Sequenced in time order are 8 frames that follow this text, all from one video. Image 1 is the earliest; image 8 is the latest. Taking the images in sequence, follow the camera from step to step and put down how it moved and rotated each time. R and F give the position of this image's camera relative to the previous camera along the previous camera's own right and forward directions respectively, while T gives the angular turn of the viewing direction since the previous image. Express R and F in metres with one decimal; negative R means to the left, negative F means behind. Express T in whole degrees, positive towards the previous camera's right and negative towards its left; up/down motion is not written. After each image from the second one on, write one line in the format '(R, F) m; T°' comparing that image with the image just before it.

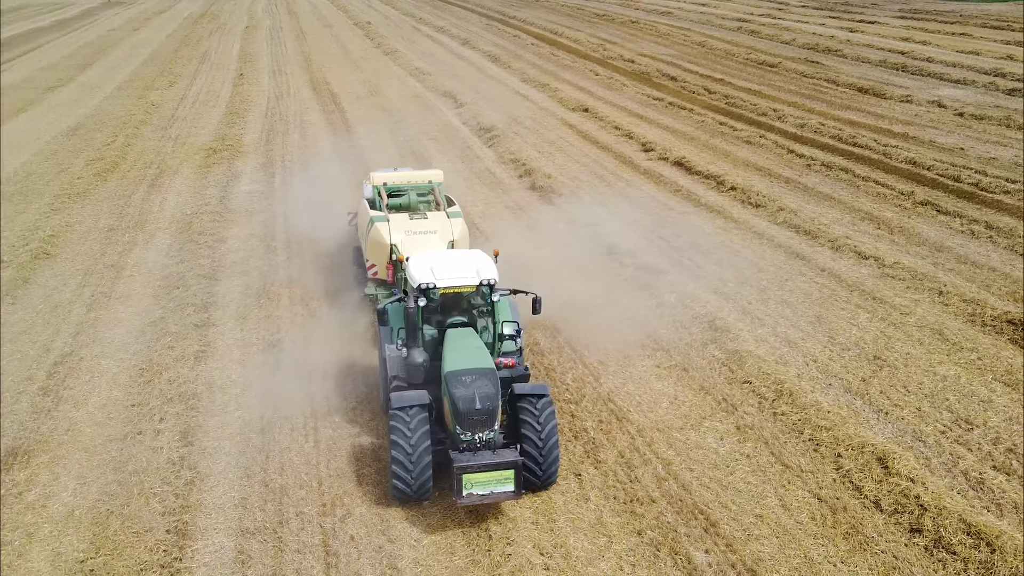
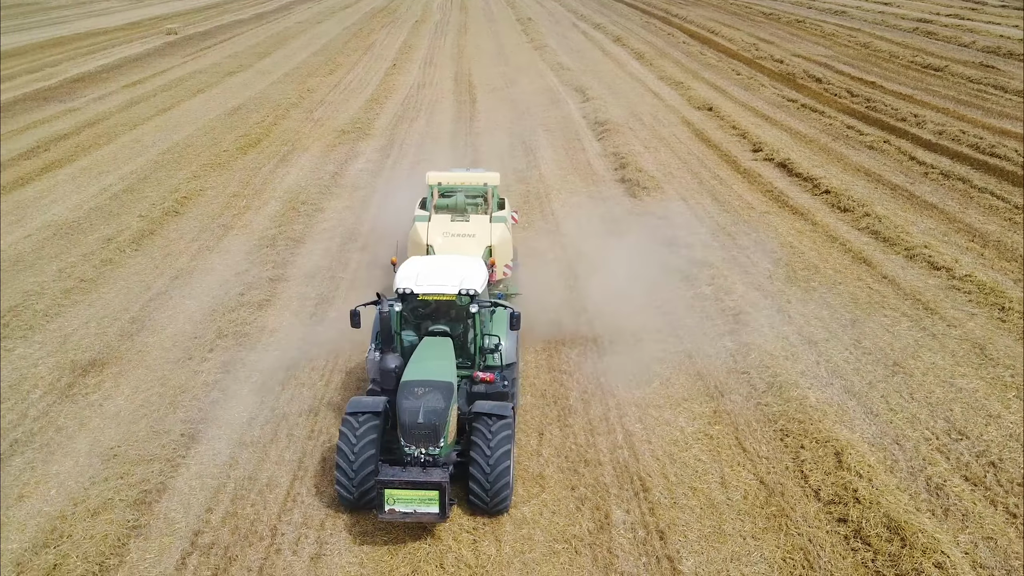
(+1.8, -0.5) m; -12°
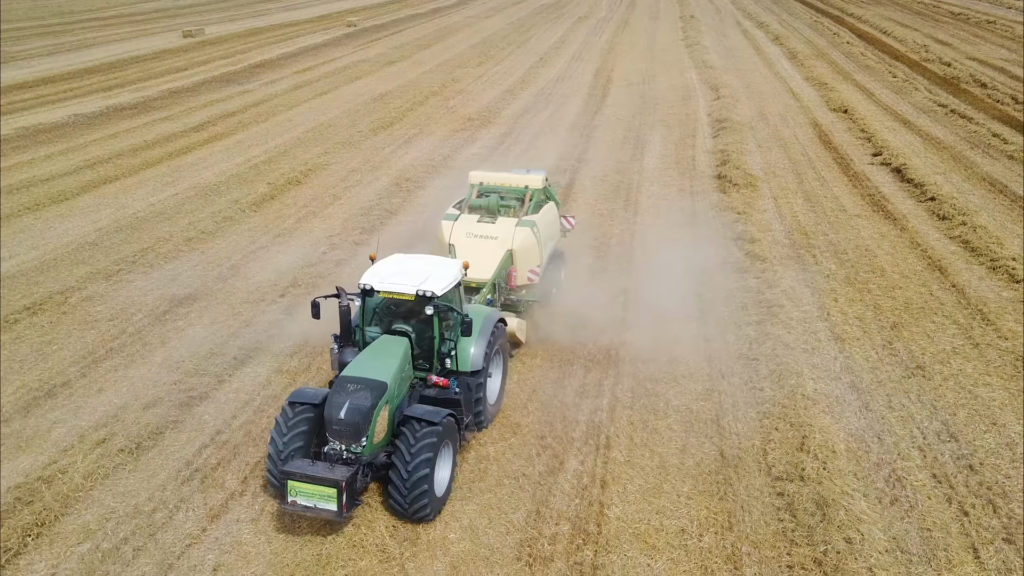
(+1.7, -0.6) m; -12°
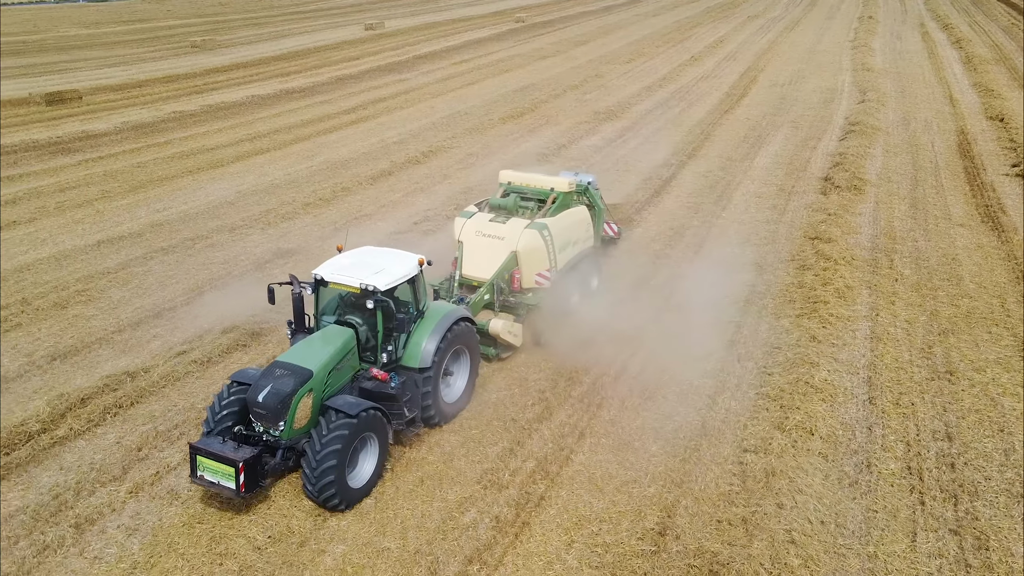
(+1.7, -0.7) m; -12°
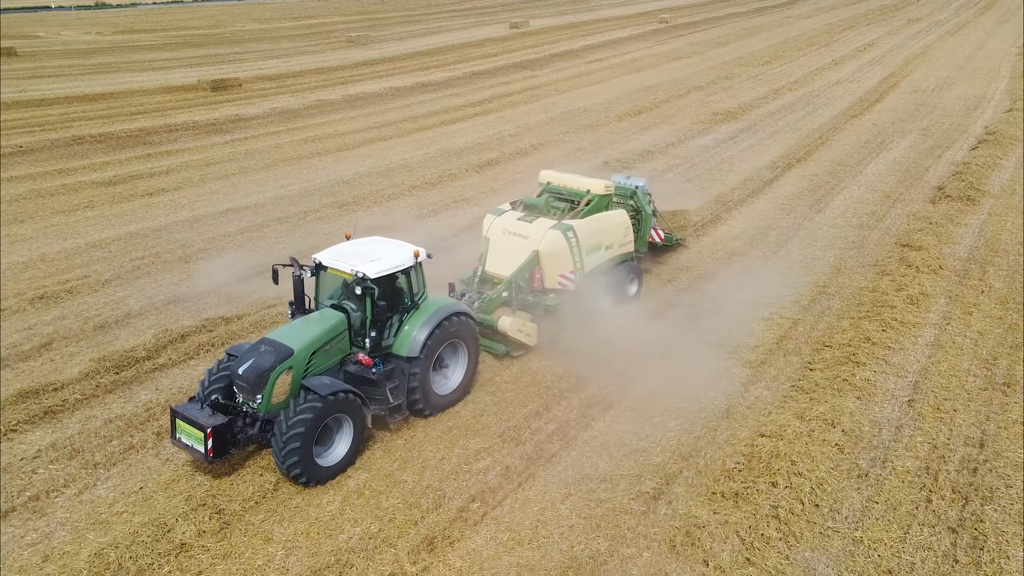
(+1.1, -0.6) m; -10°
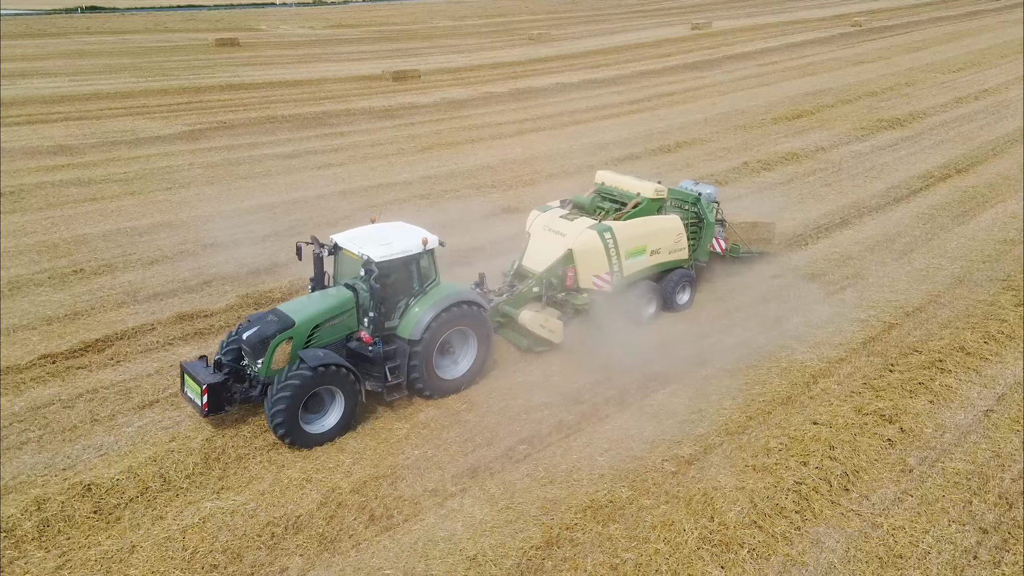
(+1.1, -0.7) m; -12°
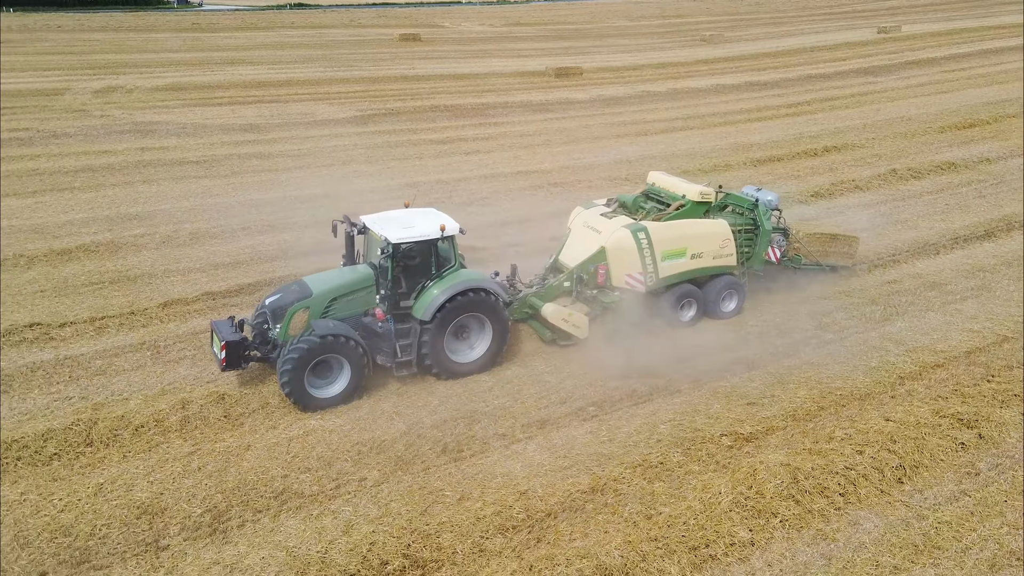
(+0.9, -0.6) m; -12°
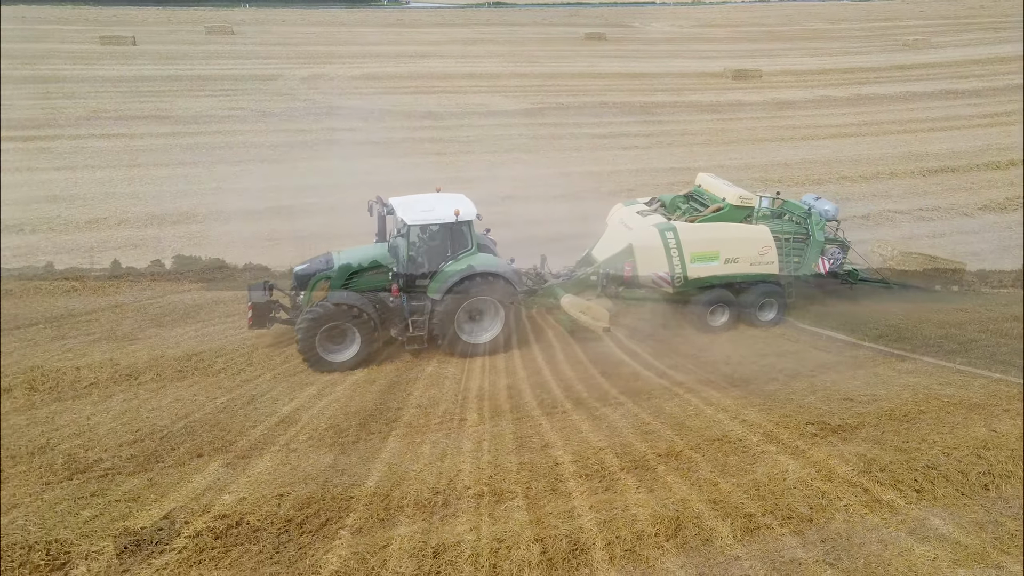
(+0.8, -0.6) m; -12°
